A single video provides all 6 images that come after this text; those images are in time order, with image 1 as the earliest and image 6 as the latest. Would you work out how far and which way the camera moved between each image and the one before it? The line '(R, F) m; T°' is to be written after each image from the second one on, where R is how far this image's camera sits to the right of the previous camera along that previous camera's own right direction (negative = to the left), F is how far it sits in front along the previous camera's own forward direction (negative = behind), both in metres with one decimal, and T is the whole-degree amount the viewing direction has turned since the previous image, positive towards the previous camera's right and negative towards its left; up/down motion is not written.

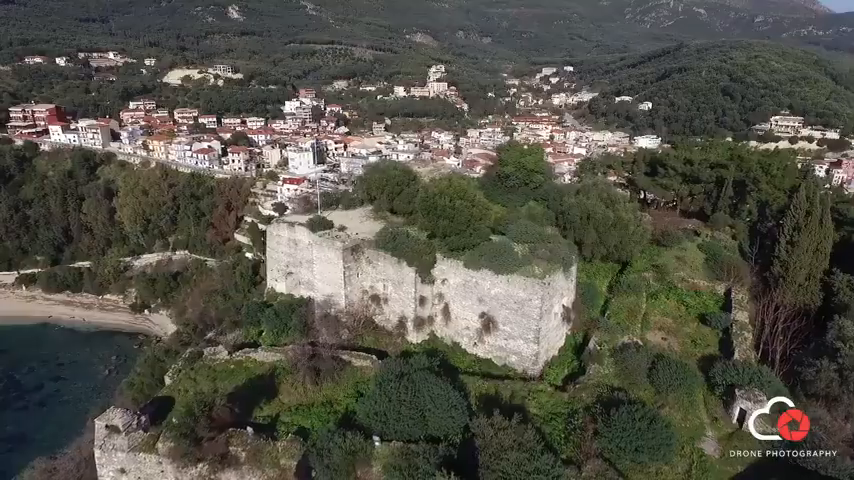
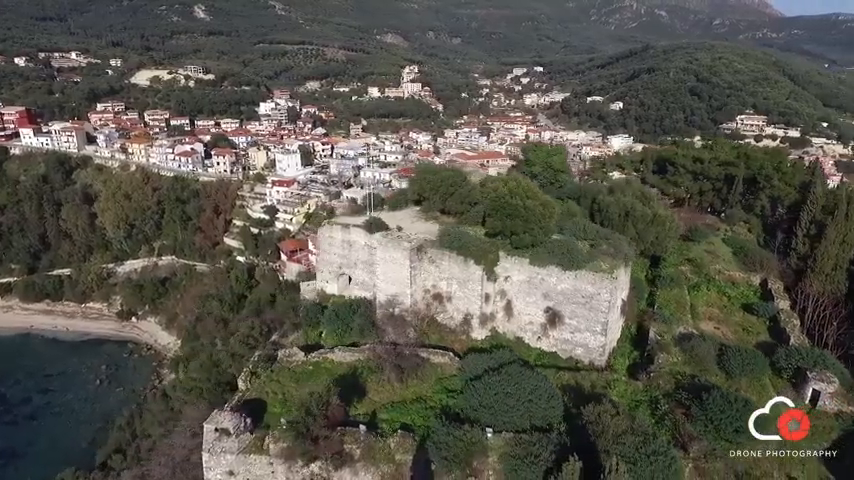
(-1.7, -0.2) m; +3°
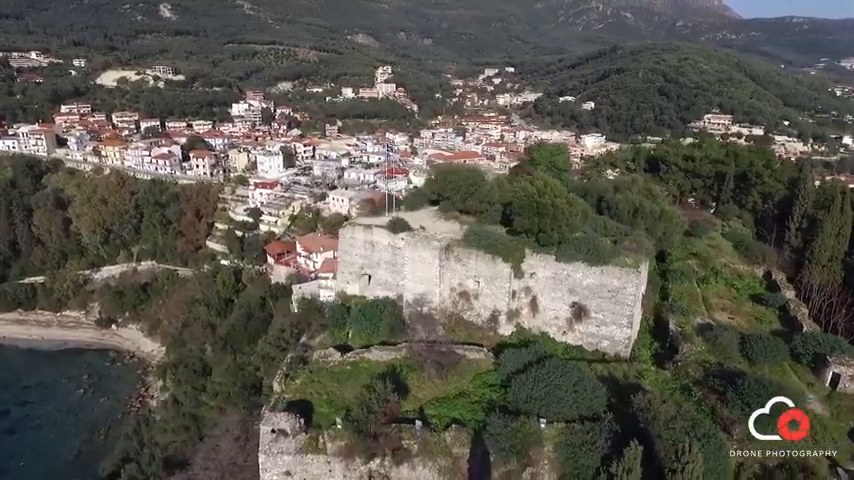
(-1.0, -0.1) m; +3°
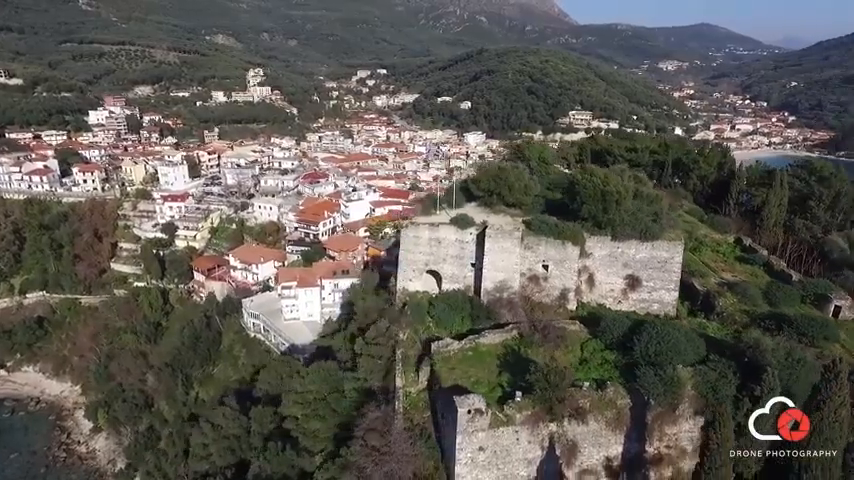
(-4.1, -0.3) m; +14°
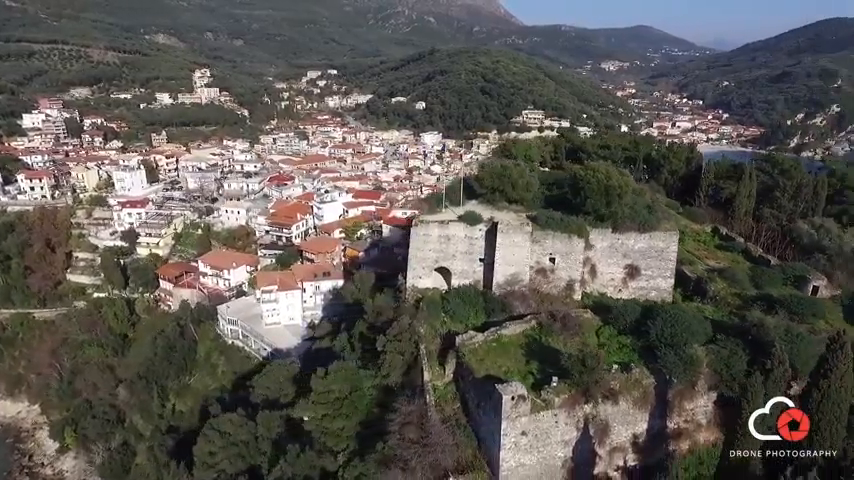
(-1.3, -0.2) m; +5°
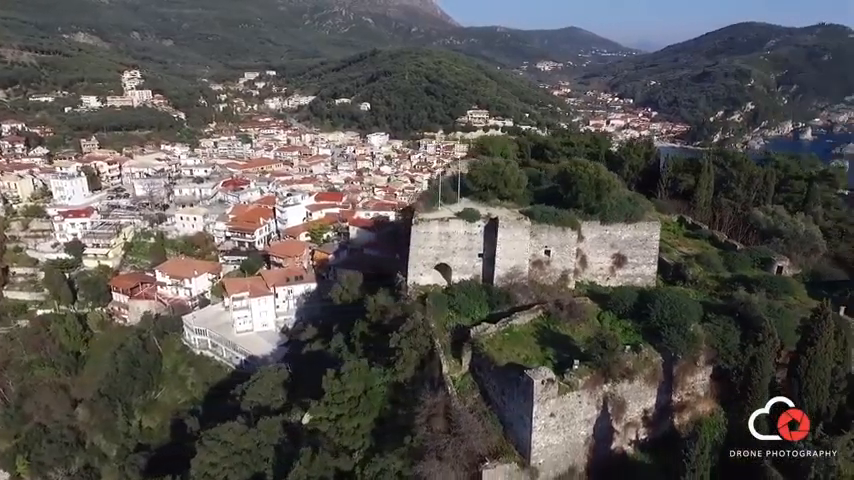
(-1.3, -0.2) m; +6°
